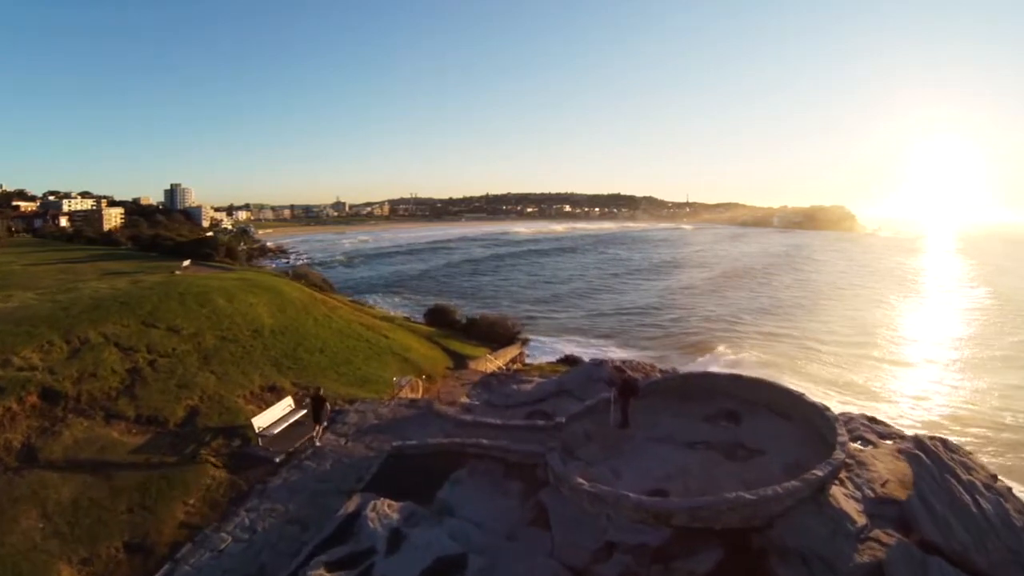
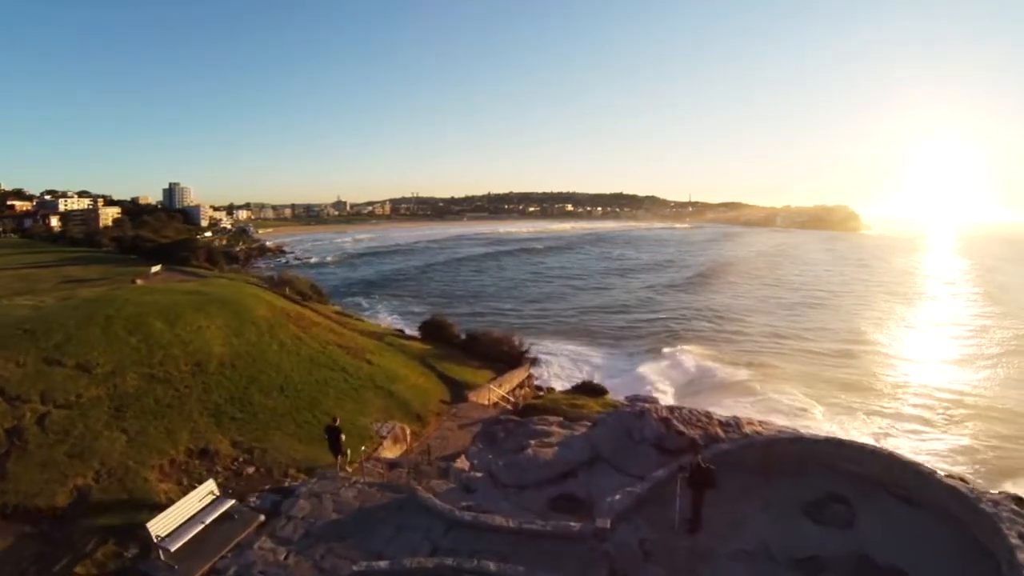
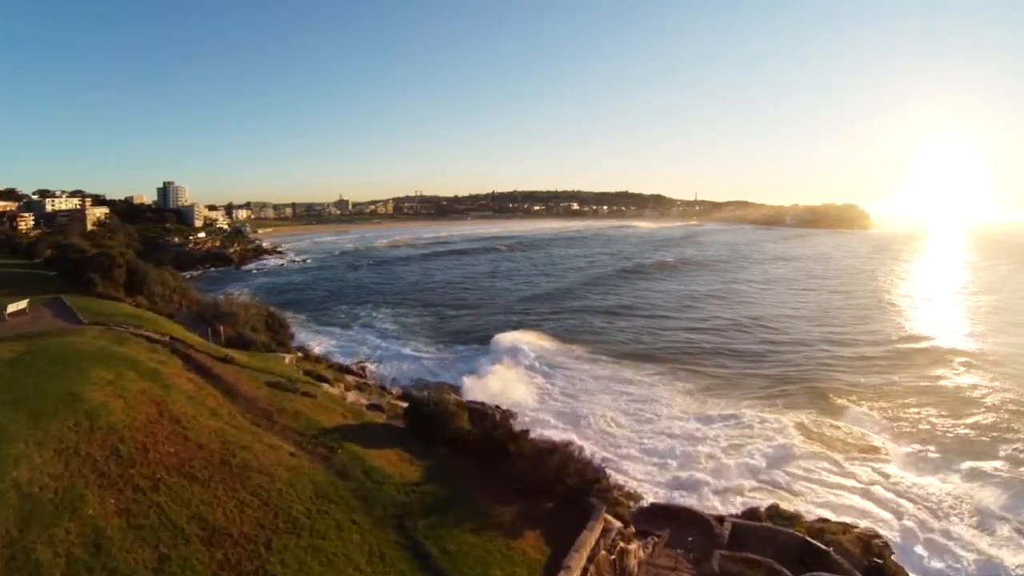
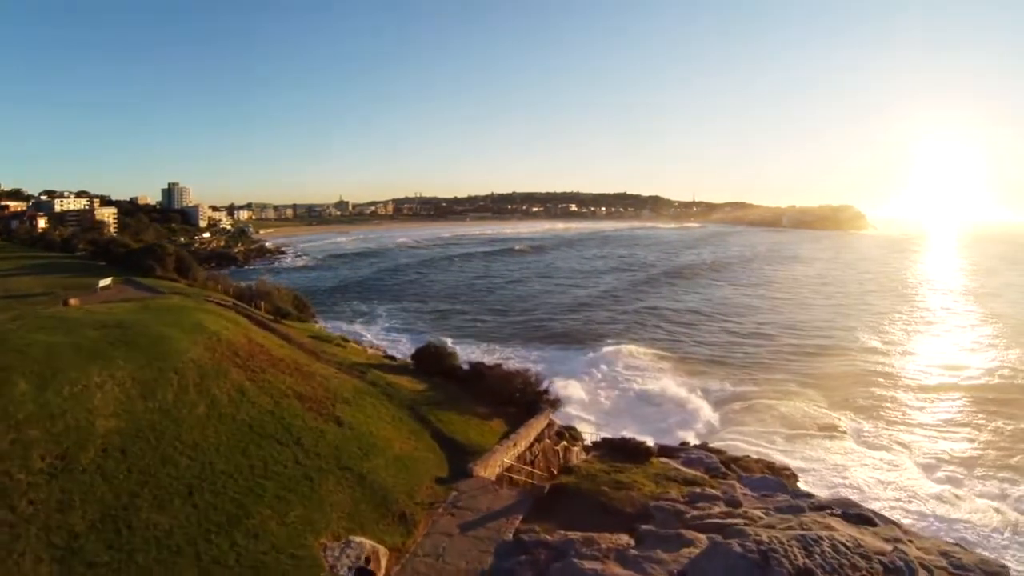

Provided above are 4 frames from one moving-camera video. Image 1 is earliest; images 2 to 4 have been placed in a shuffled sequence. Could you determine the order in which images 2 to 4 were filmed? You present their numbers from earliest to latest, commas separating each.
2, 4, 3
